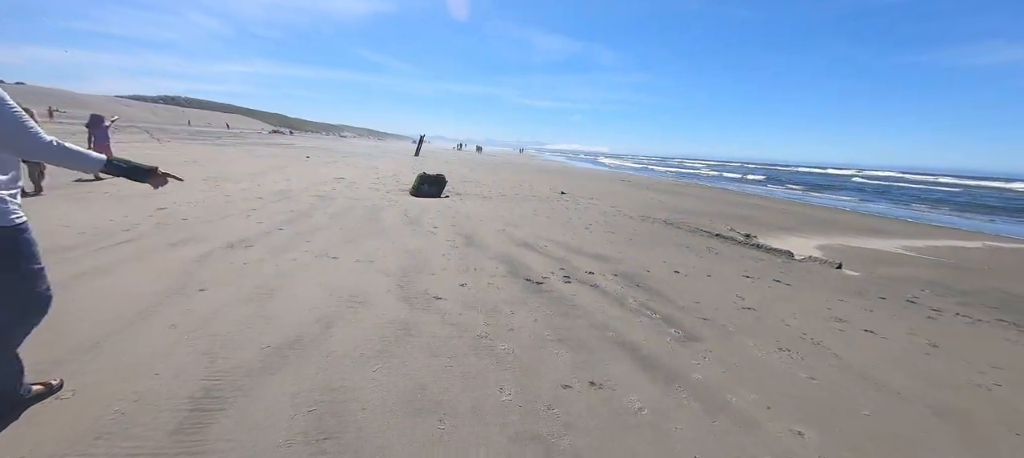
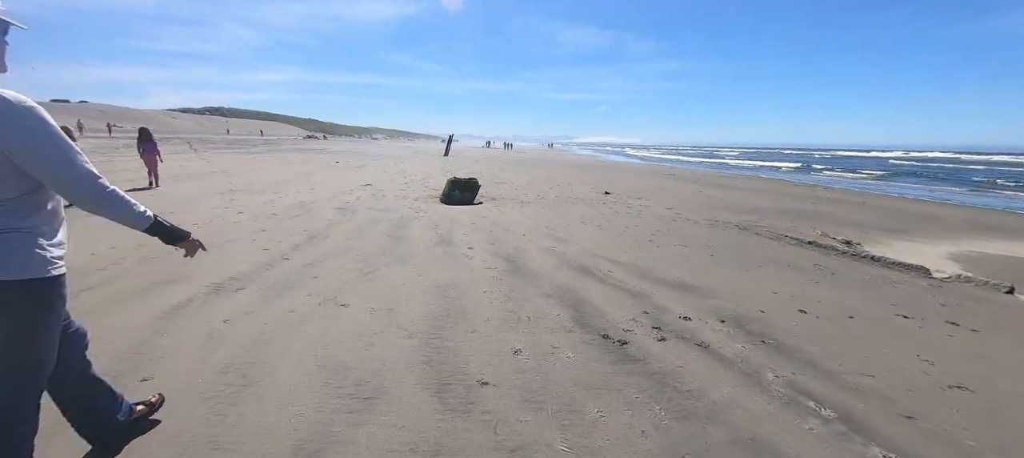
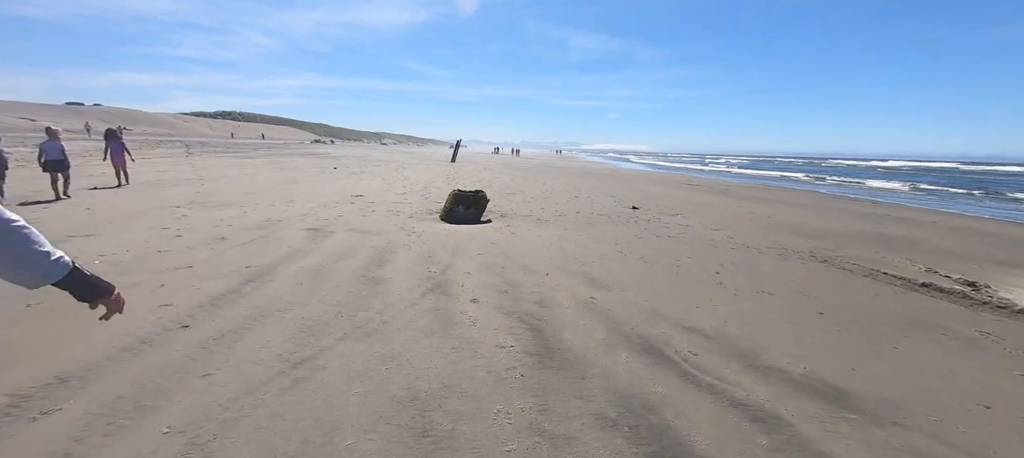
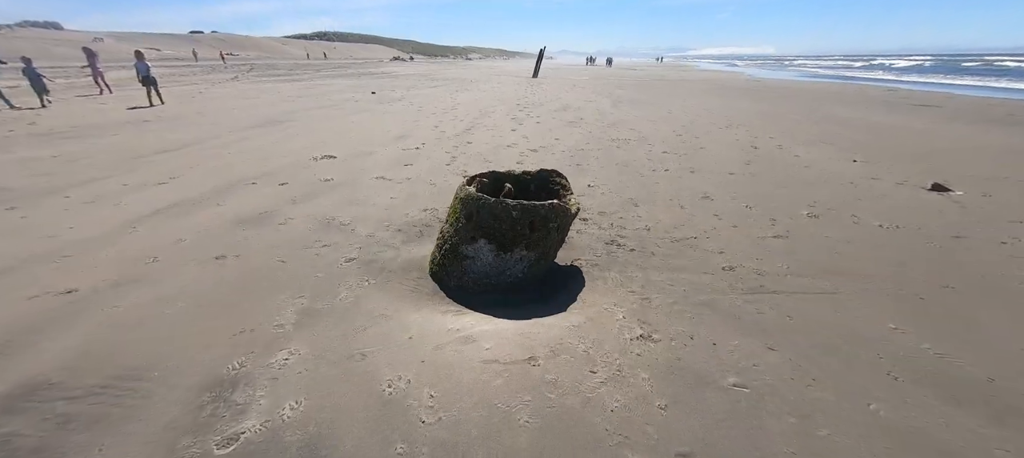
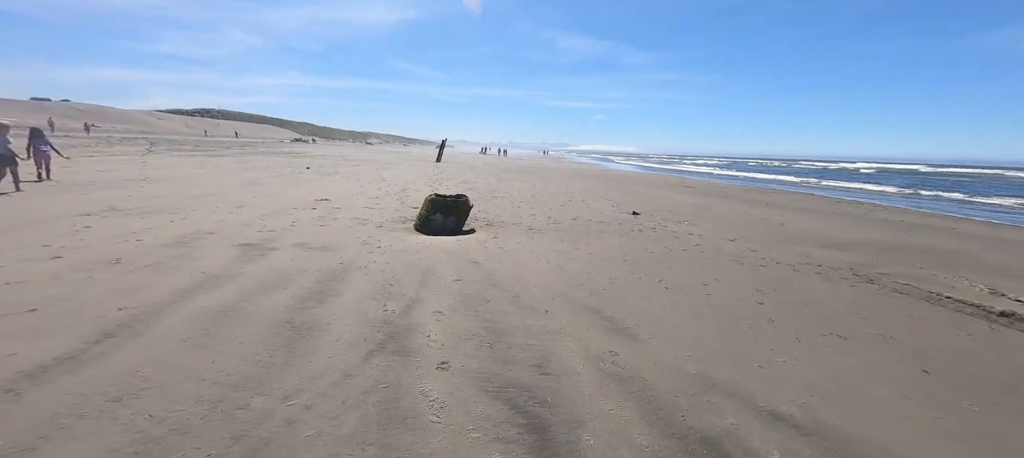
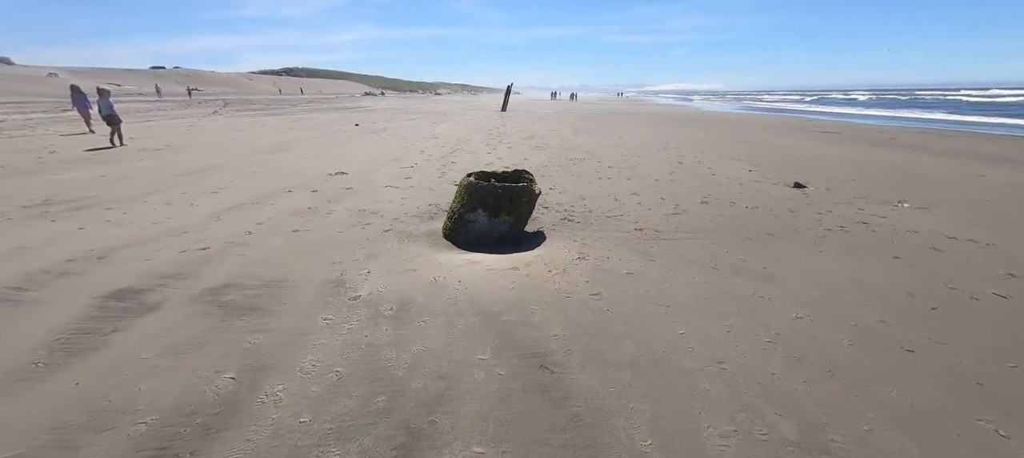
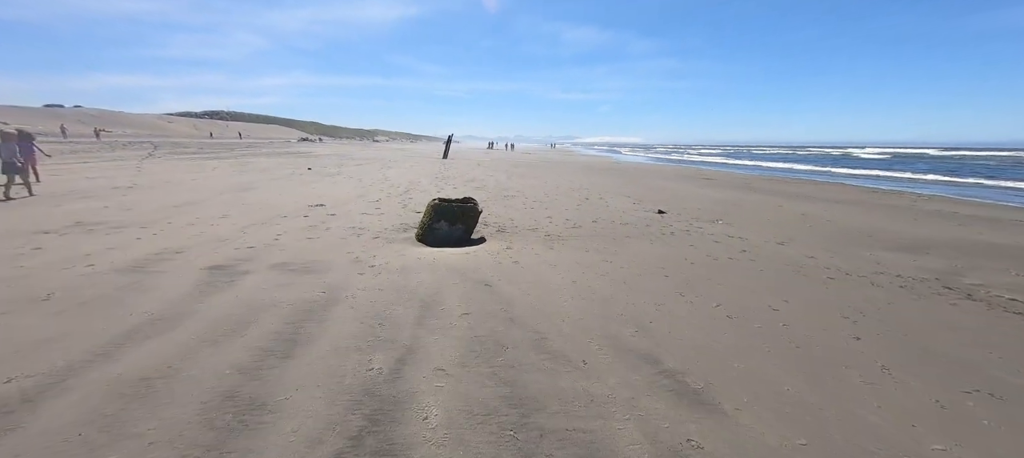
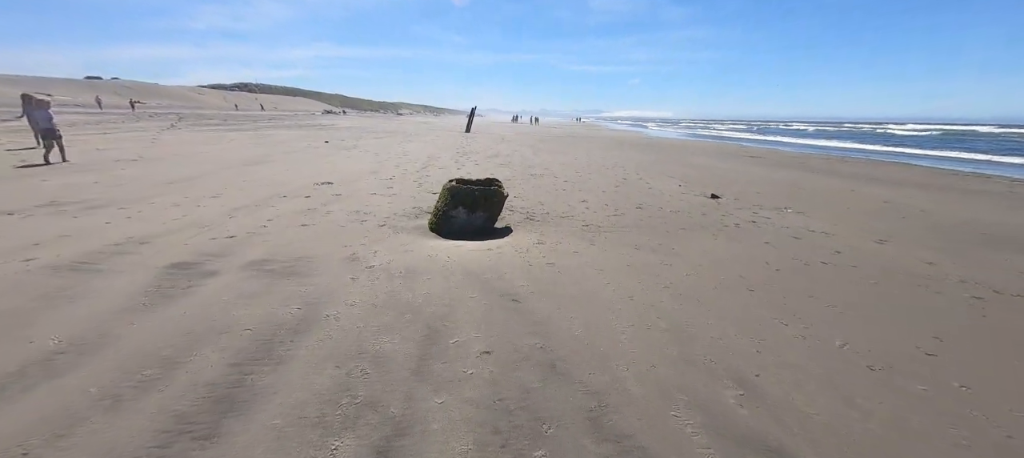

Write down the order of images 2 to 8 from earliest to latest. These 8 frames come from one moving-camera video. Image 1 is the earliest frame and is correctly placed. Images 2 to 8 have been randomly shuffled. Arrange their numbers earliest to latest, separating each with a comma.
2, 3, 5, 7, 8, 6, 4
